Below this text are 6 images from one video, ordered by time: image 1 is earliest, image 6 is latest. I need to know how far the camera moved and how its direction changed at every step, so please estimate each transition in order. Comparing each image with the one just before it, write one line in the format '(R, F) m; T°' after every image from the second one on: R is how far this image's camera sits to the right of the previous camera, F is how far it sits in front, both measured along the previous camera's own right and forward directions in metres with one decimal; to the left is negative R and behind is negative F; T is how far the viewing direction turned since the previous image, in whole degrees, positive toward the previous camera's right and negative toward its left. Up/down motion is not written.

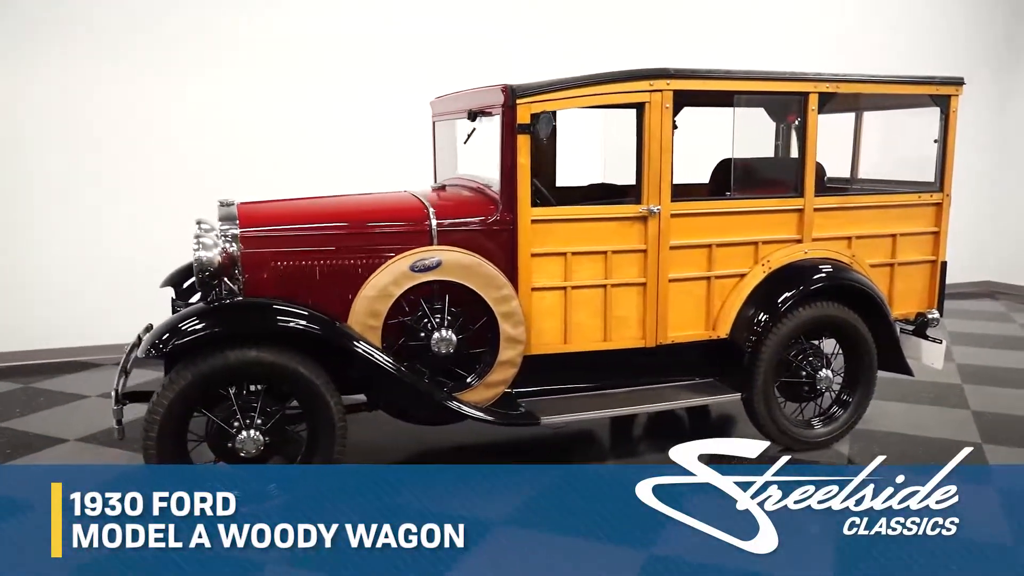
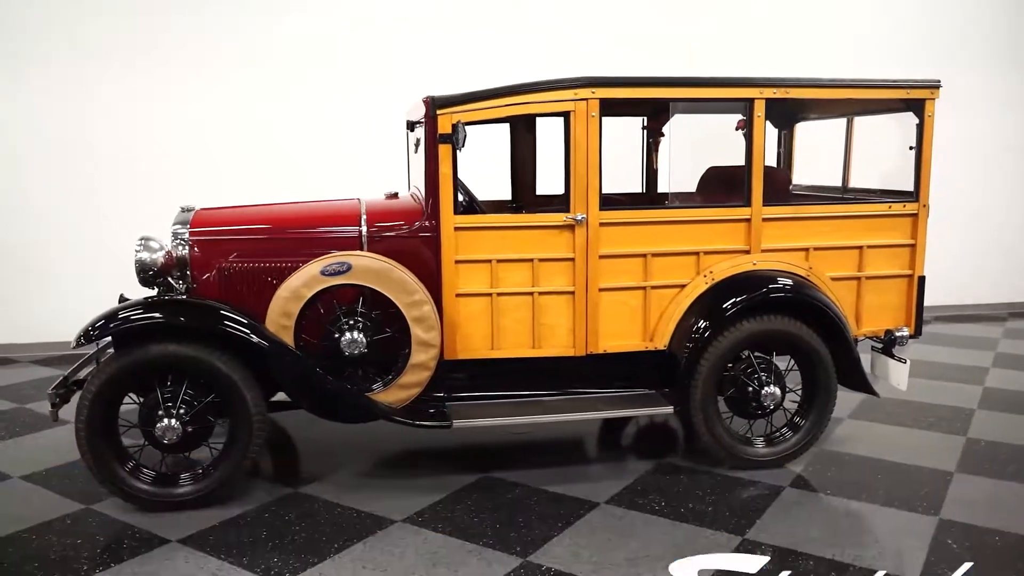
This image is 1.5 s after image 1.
(+0.8, 0.0) m; -8°
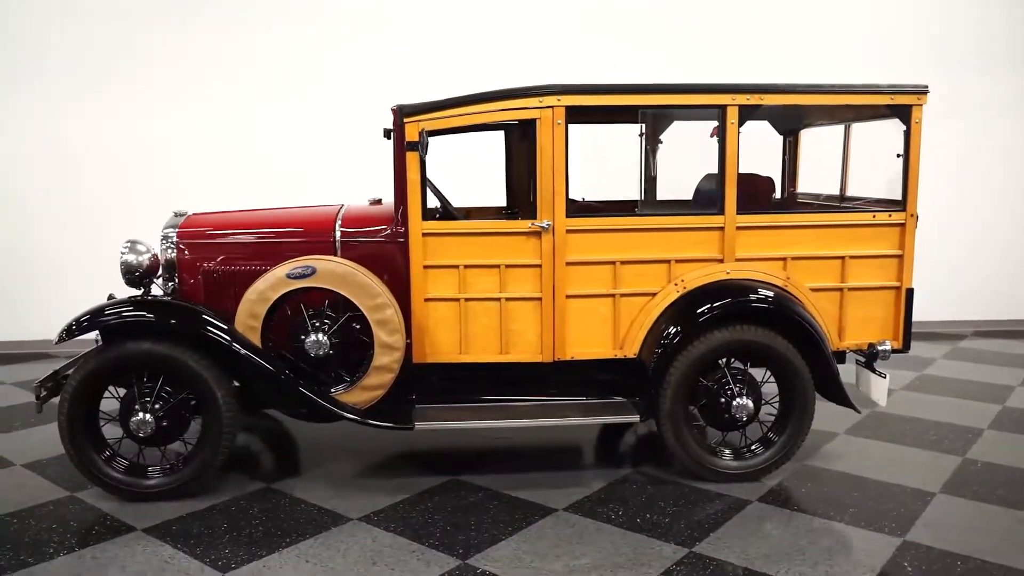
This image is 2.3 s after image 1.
(+0.4, 0.0) m; -5°
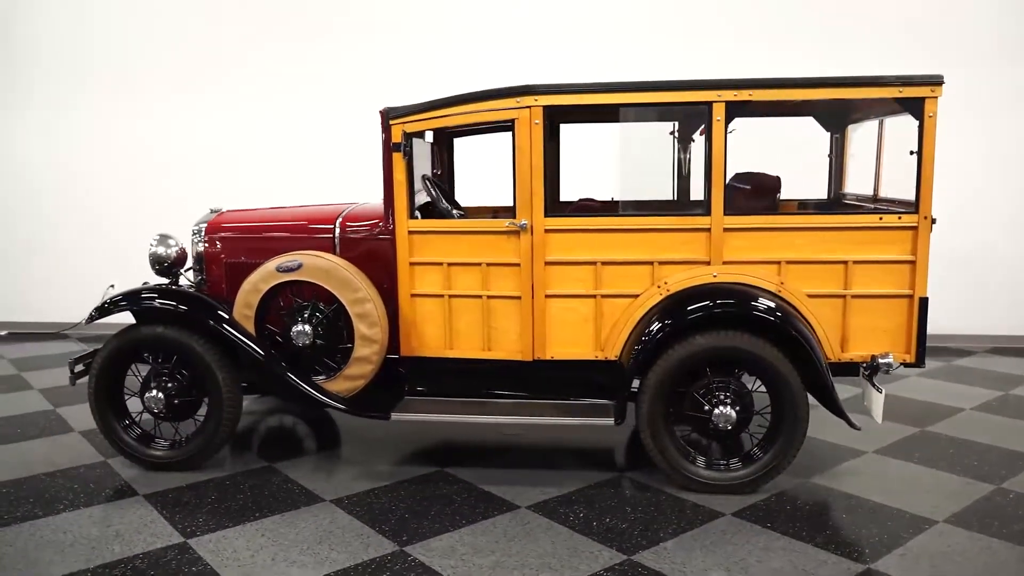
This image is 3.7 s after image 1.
(+0.7, 0.0) m; -10°
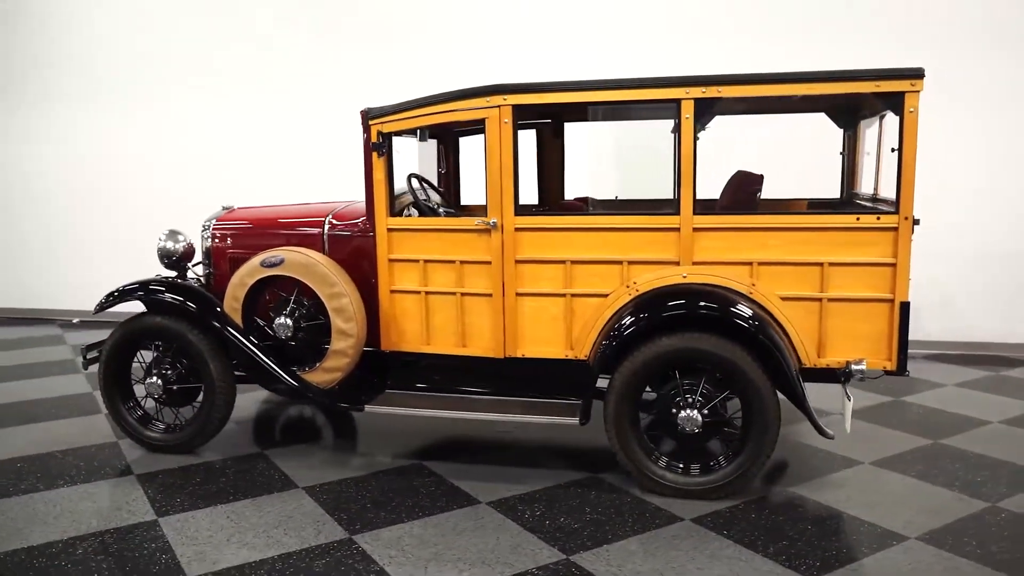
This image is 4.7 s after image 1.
(+0.5, 0.0) m; -6°
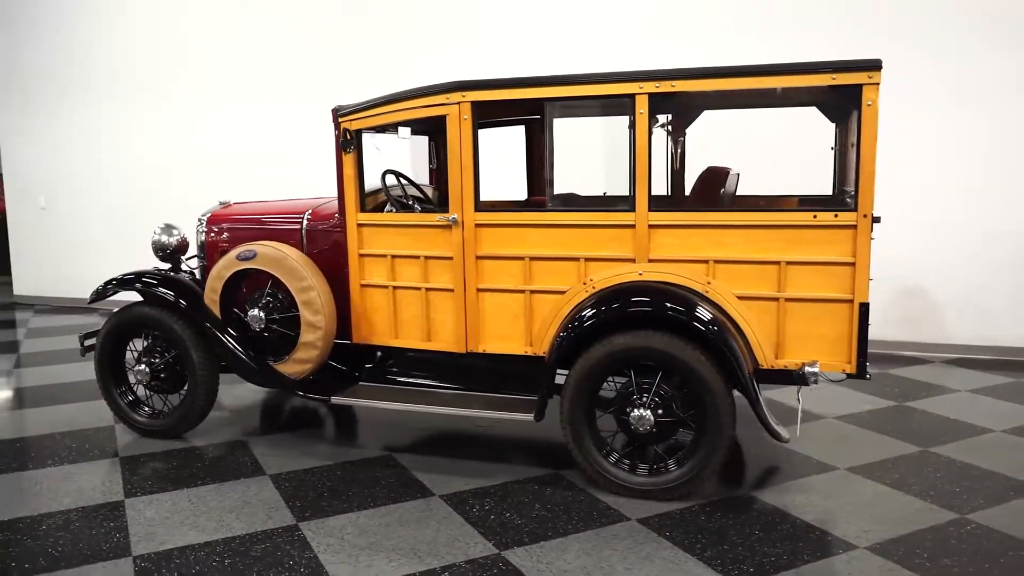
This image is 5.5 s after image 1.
(+0.4, 0.0) m; -5°
